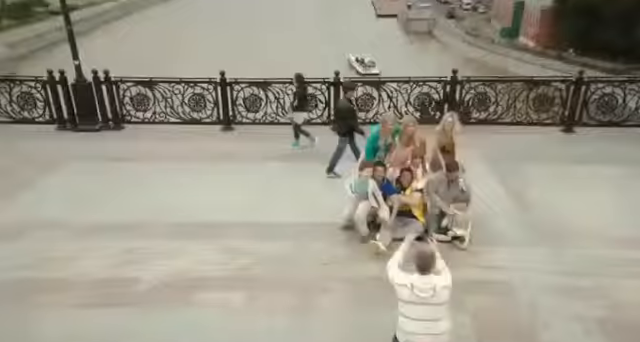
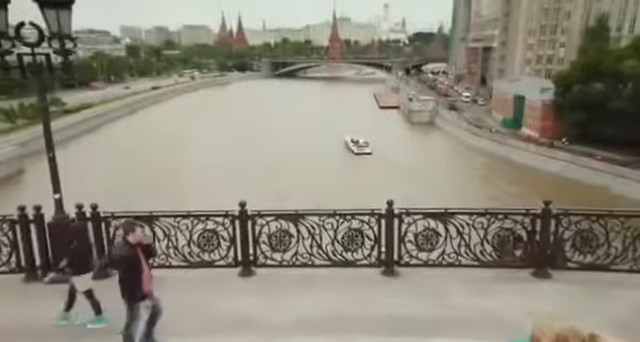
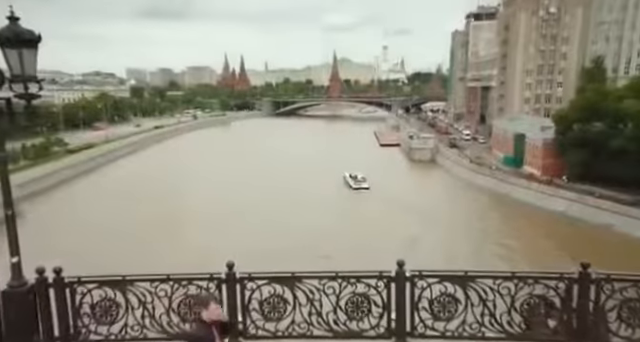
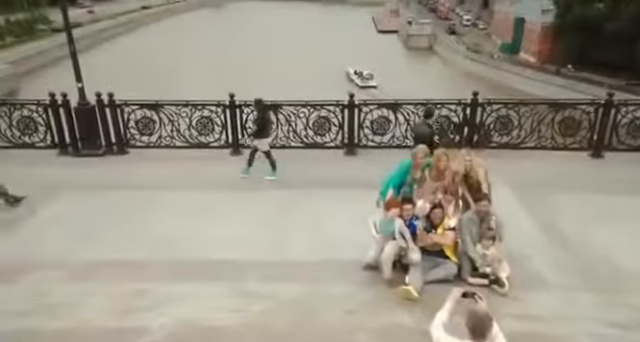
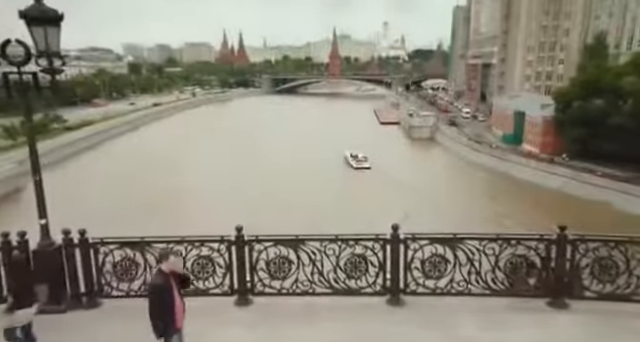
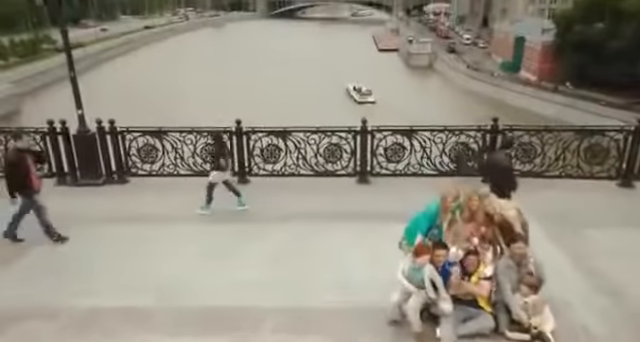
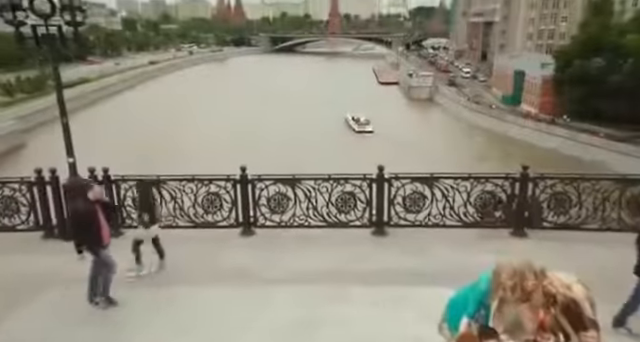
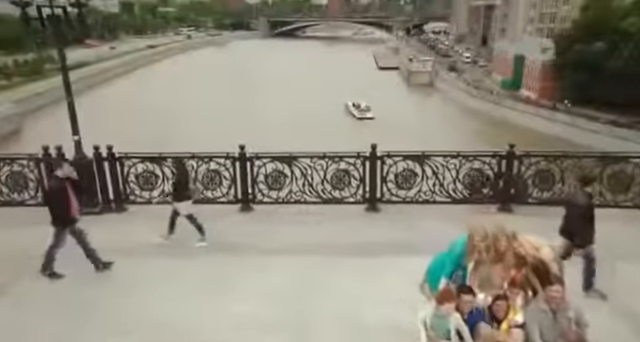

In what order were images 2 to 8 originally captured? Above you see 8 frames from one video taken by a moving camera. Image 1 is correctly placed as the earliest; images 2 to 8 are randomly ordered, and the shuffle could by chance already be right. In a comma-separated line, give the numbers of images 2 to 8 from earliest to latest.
4, 6, 8, 7, 2, 5, 3
